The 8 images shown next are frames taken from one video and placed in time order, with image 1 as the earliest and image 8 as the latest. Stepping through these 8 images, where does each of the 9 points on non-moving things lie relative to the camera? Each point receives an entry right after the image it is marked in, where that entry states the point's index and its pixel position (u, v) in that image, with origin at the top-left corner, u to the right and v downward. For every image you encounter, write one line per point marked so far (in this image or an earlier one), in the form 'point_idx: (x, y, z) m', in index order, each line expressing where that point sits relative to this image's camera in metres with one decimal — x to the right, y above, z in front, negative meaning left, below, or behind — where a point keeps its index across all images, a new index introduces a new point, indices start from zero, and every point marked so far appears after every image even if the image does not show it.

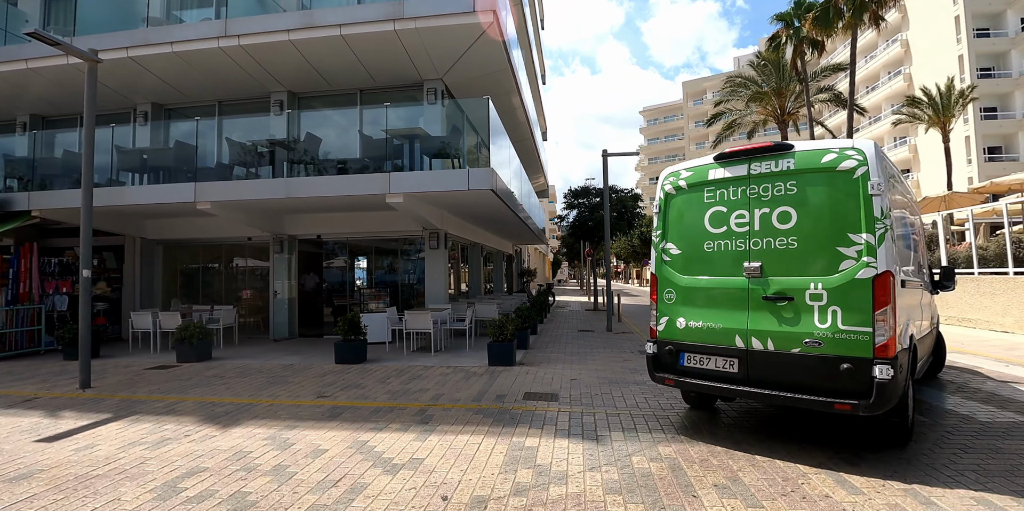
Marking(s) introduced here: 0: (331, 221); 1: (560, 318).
0: (-4.7, +0.9, +12.1) m
1: (+1.7, -2.3, +16.7) m
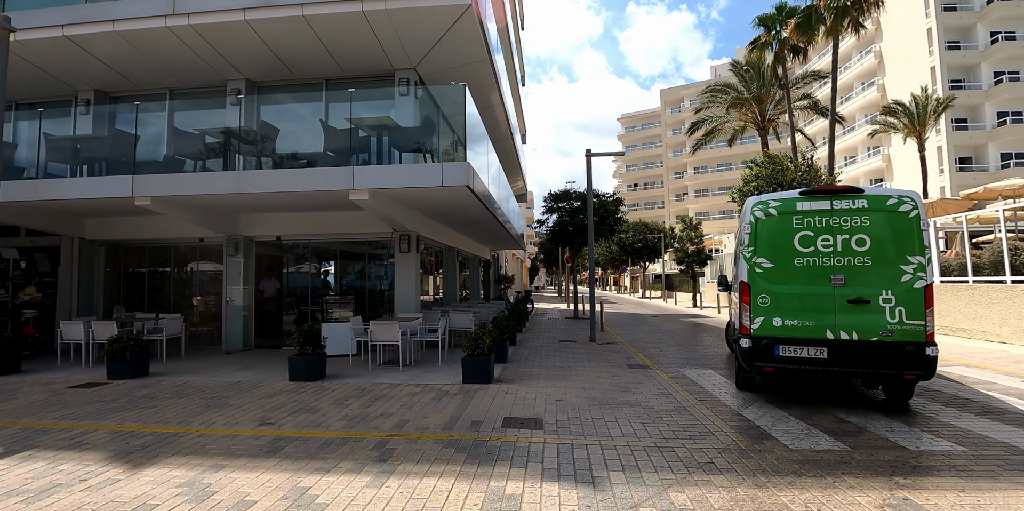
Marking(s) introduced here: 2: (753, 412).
0: (-5.3, +0.8, +11.0) m
1: (+0.9, -2.5, +15.9) m
2: (+3.0, -2.0, +5.7) m
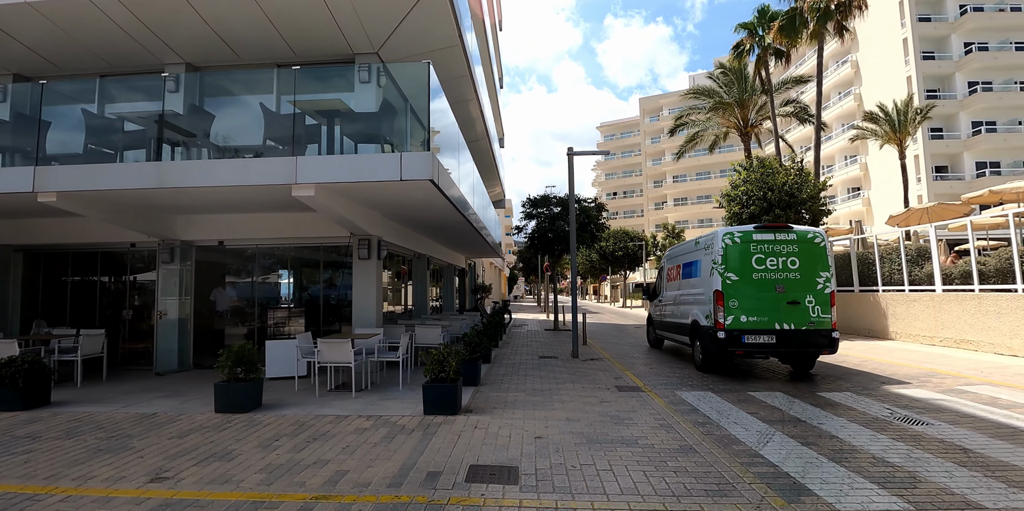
0: (-5.8, +0.7, +9.7) m
1: (+0.2, -2.7, +14.8) m
2: (+2.7, -2.0, +4.7) m
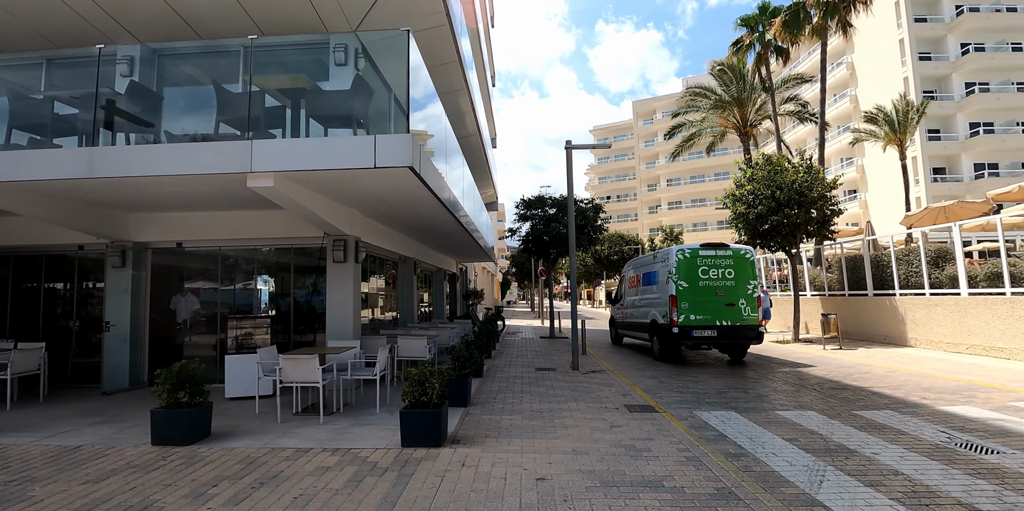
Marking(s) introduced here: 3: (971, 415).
0: (-5.9, +0.6, +8.7) m
1: (0.0, -2.8, +13.8) m
2: (+2.6, -2.0, +3.7) m
3: (+6.3, -2.2, +6.4) m
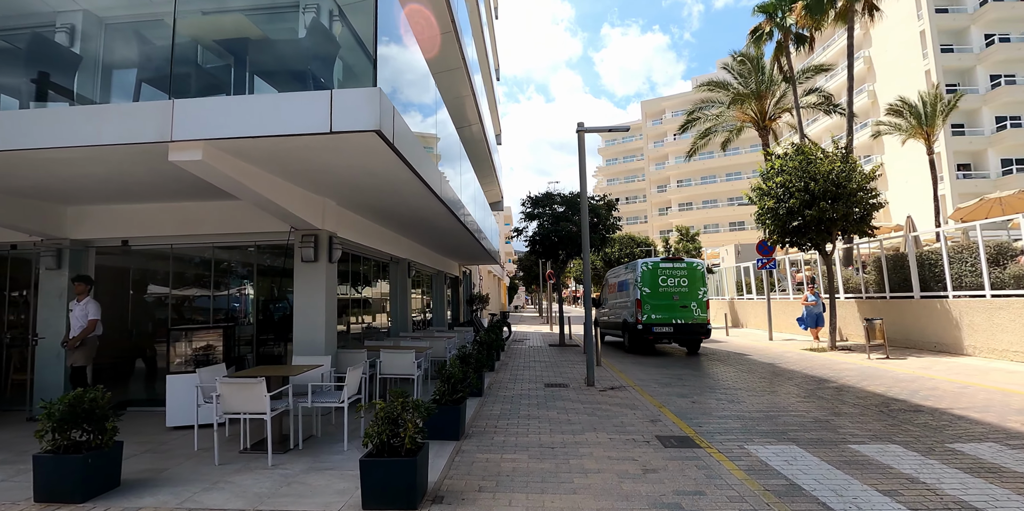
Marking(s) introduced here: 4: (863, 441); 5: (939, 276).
0: (-5.9, +0.6, +7.4) m
1: (+0.1, -2.8, +12.4) m
2: (+2.6, -1.9, +2.3) m
3: (+6.4, -2.1, +4.9) m
4: (+4.1, -2.2, +5.4) m
5: (+11.0, -0.6, +11.9) m
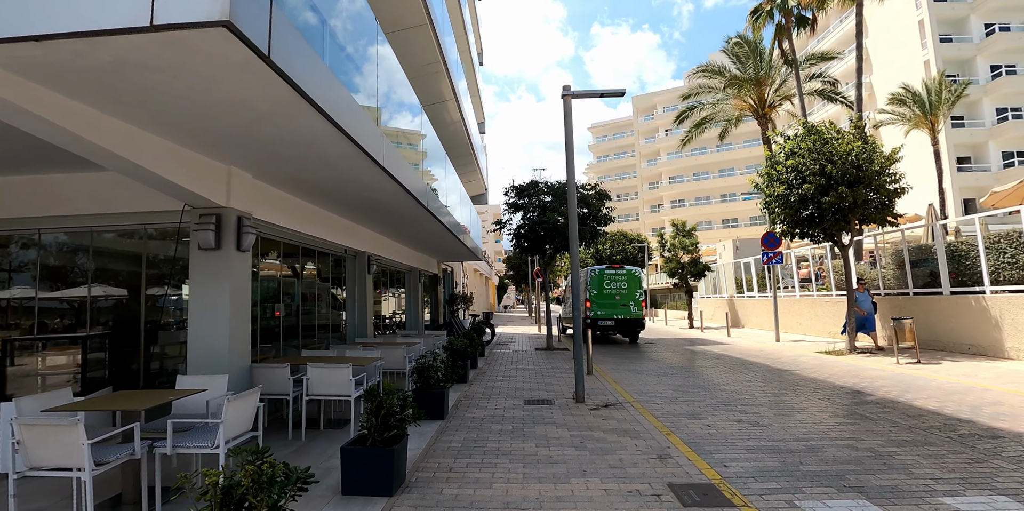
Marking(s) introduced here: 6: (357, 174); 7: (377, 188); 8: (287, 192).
0: (-6.3, +0.8, +5.7) m
1: (-0.4, -2.7, +10.8) m
2: (+2.3, -1.7, +0.8) m
3: (+6.0, -1.9, +3.5) m
4: (+3.8, -2.0, +3.9) m
5: (+10.5, -0.3, +10.5) m
6: (-1.9, +1.0, +5.8) m
7: (-1.9, +0.9, +6.6) m
8: (-3.1, +0.9, +6.4) m
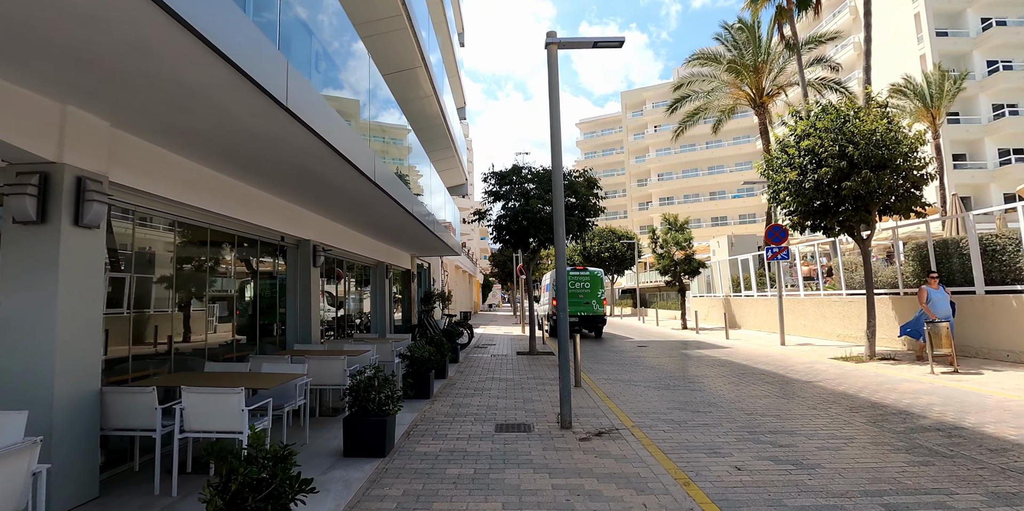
0: (-6.6, +1.0, +4.0) m
1: (-0.9, -2.5, +9.3) m
2: (+2.1, -1.6, -0.7) m
3: (+5.7, -1.8, +2.1) m
4: (+3.4, -1.9, +2.5) m
5: (+10.0, -0.2, +9.2) m
6: (-2.2, +1.2, +4.2) m
7: (-2.2, +1.1, +5.0) m
8: (-3.4, +1.0, +4.7) m
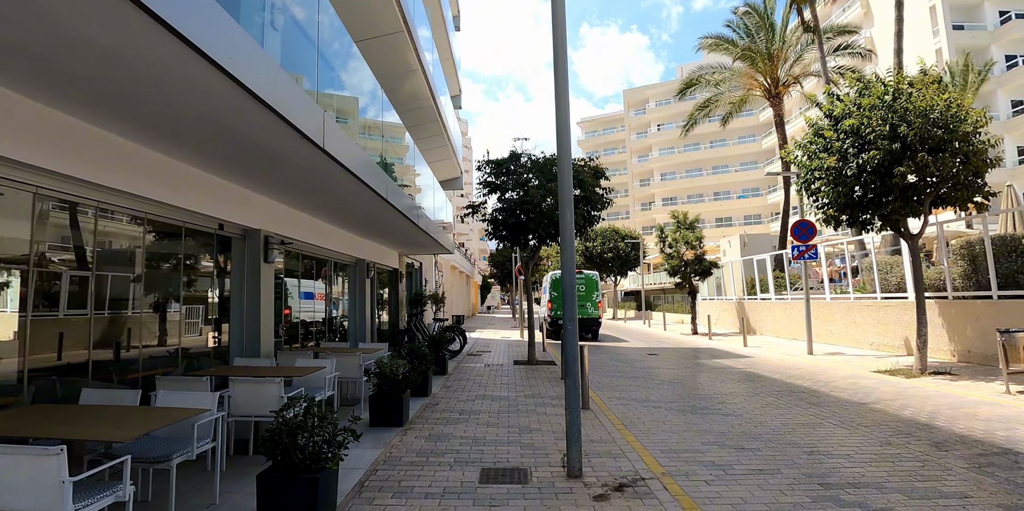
0: (-6.7, +1.1, +2.5) m
1: (-1.0, -2.4, +7.8) m
2: (+2.0, -1.5, -2.1) m
3: (+5.6, -1.7, +0.7) m
4: (+3.4, -1.8, +1.1) m
5: (+10.0, -0.2, +7.8) m
6: (-2.3, +1.3, +2.8) m
7: (-2.3, +1.2, +3.6) m
8: (-3.5, +1.1, +3.3) m
